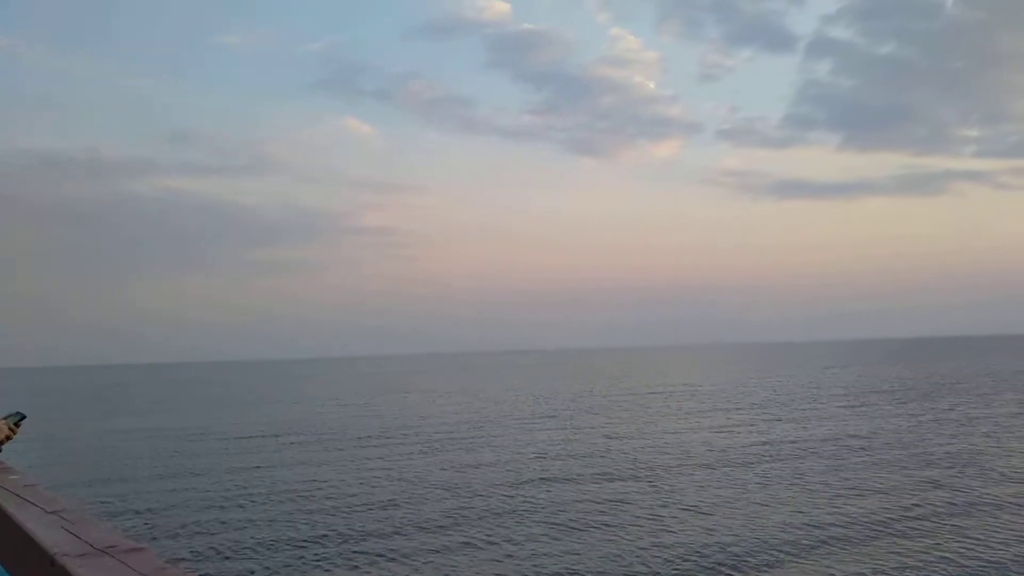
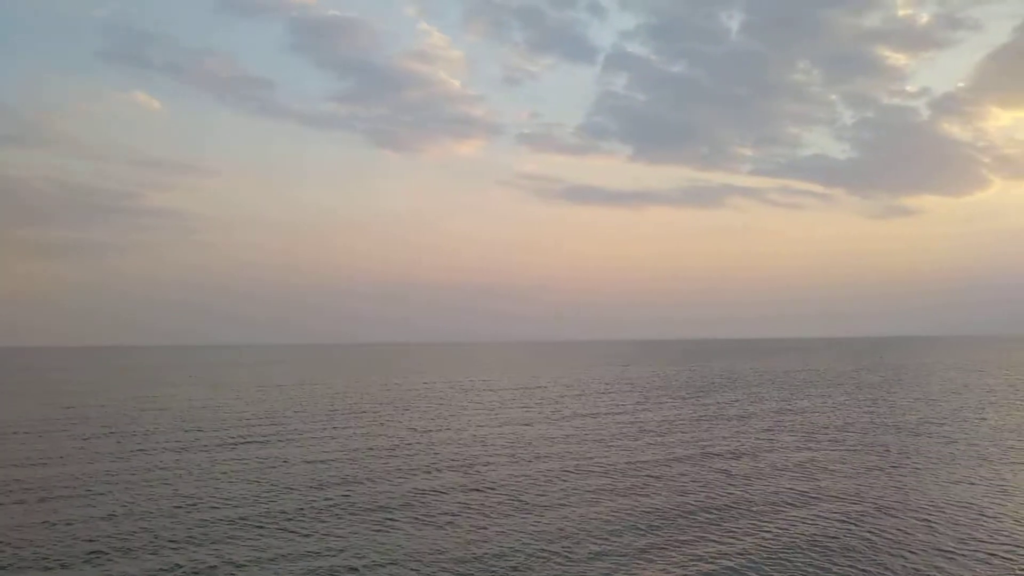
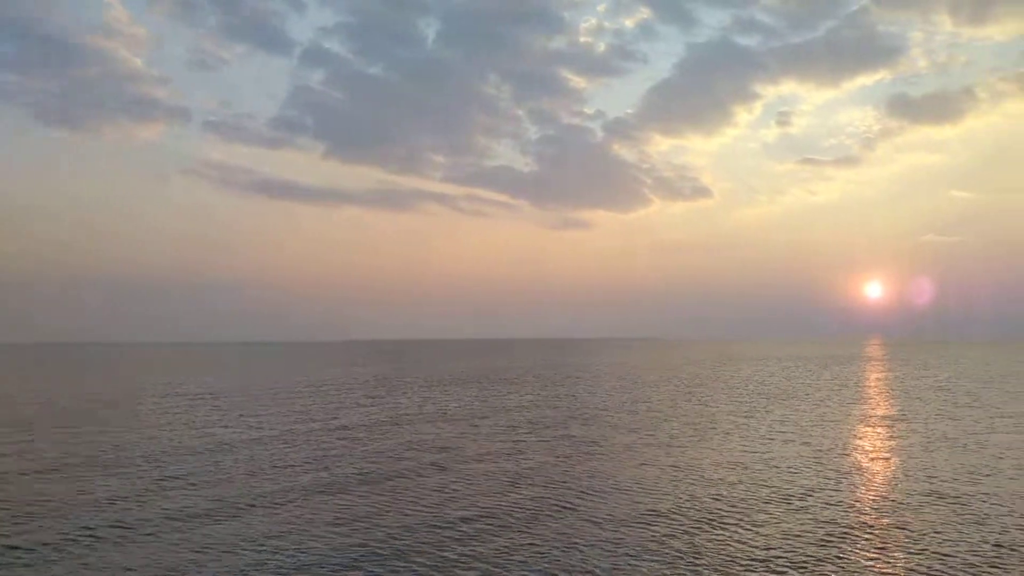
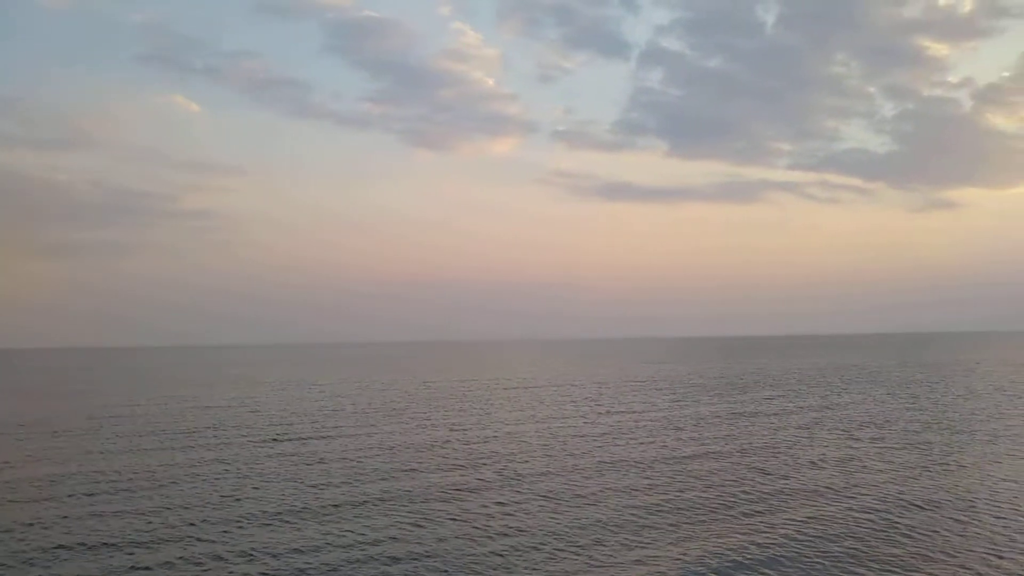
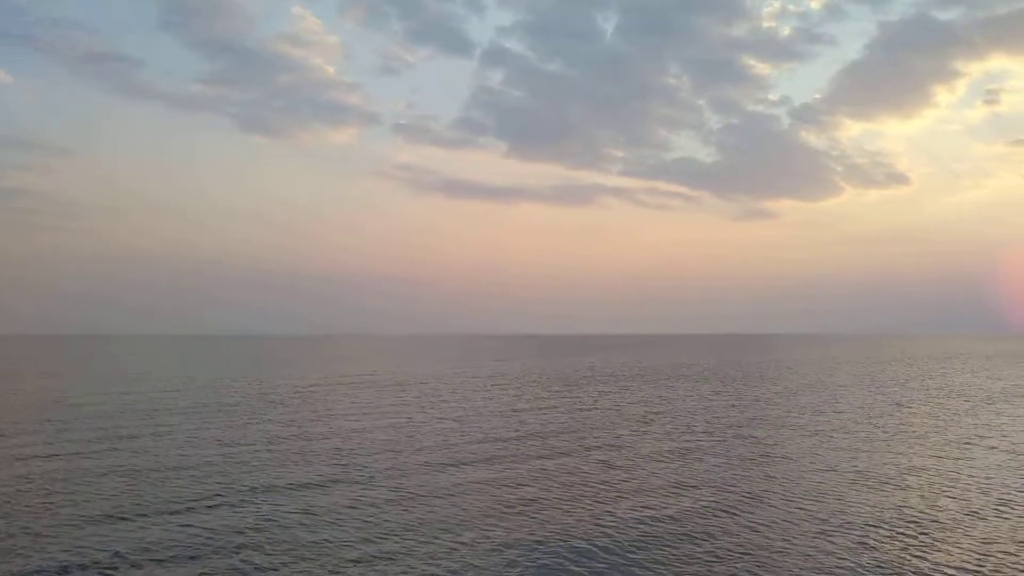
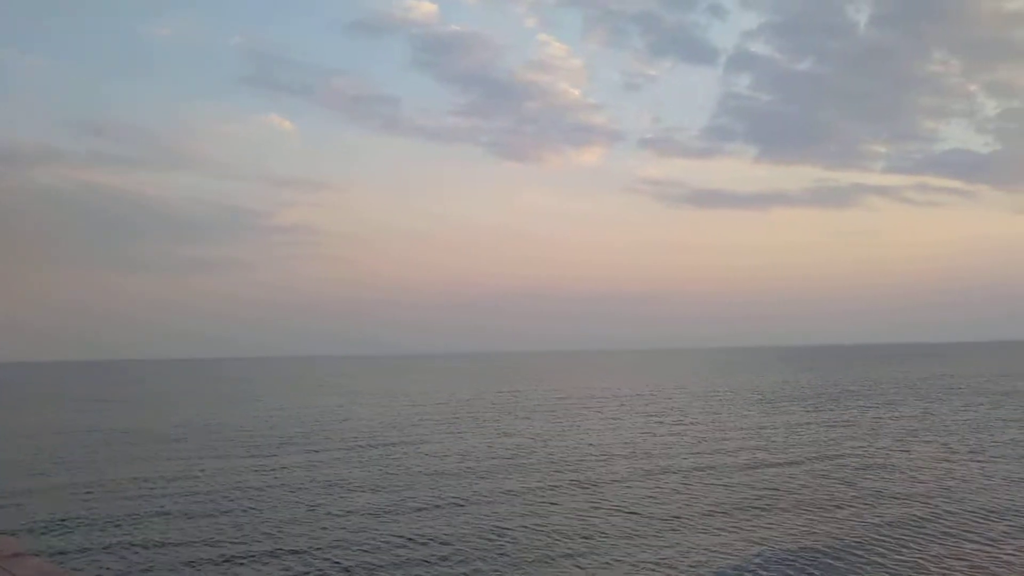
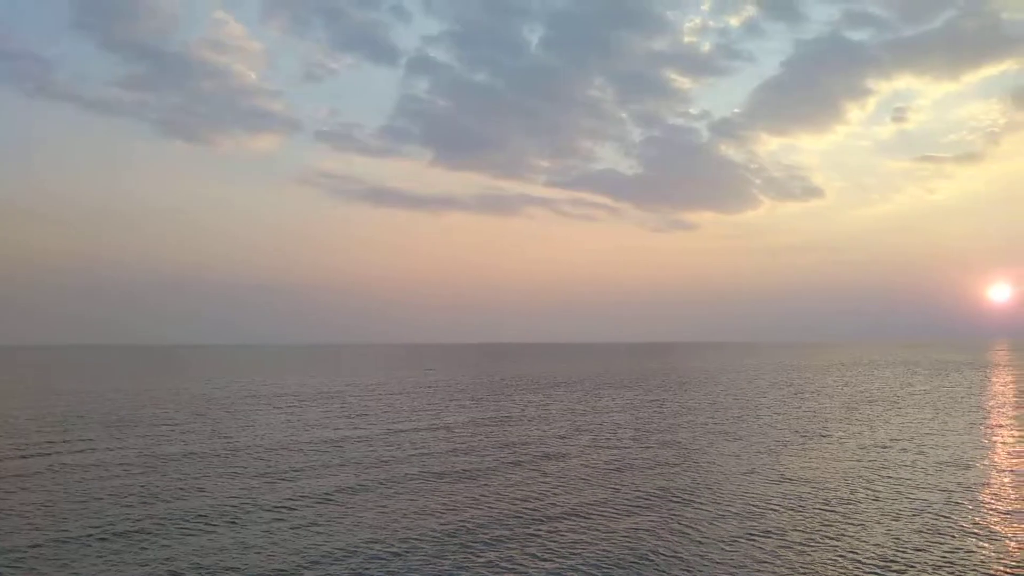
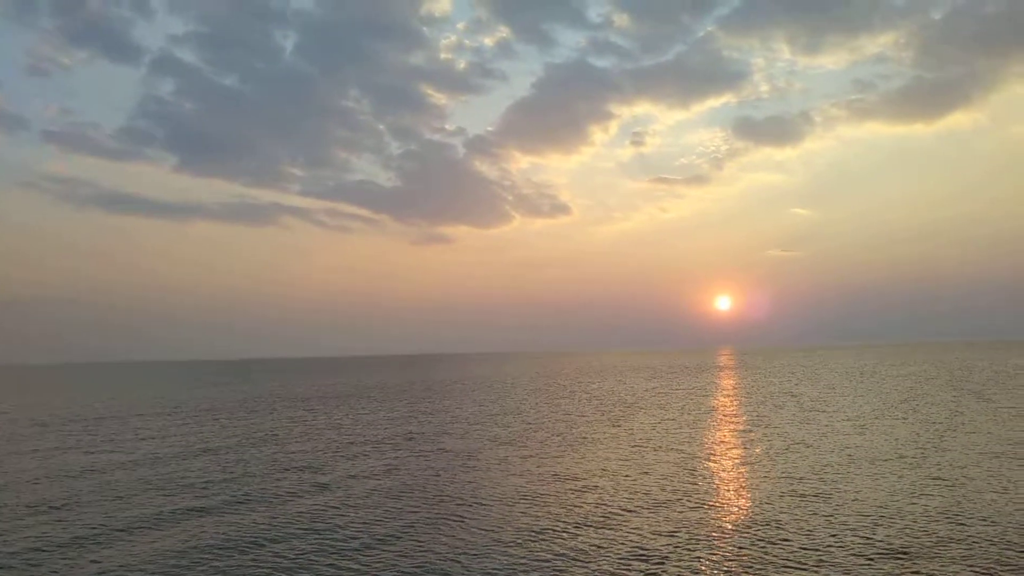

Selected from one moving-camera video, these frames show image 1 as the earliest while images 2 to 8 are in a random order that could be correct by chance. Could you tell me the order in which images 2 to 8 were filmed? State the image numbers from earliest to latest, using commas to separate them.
6, 4, 2, 5, 7, 3, 8
